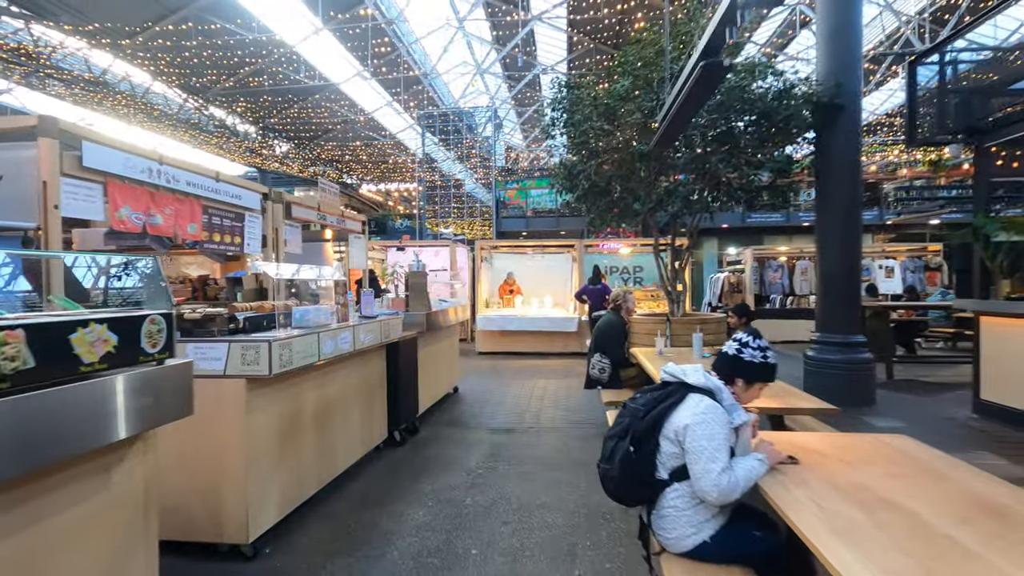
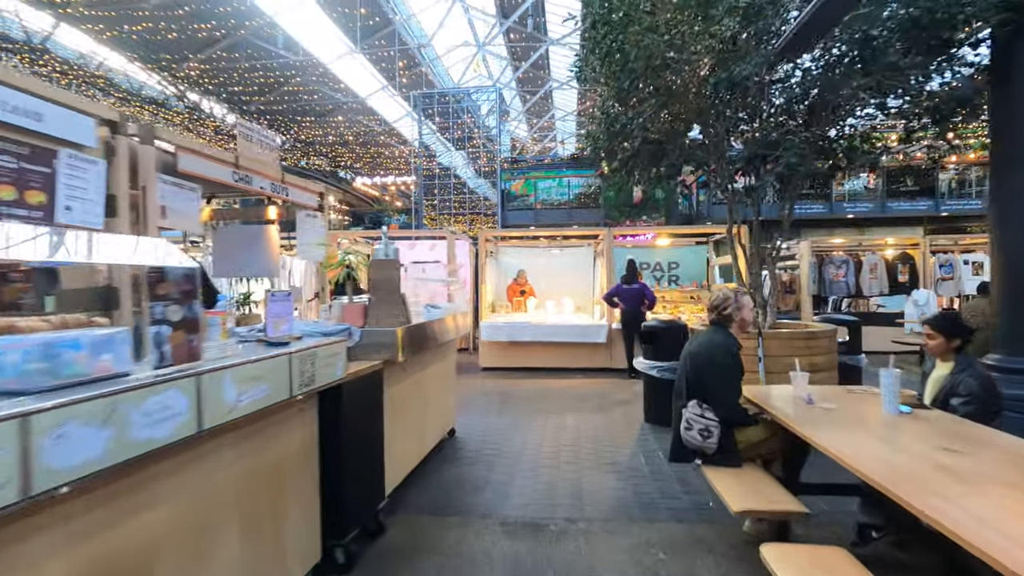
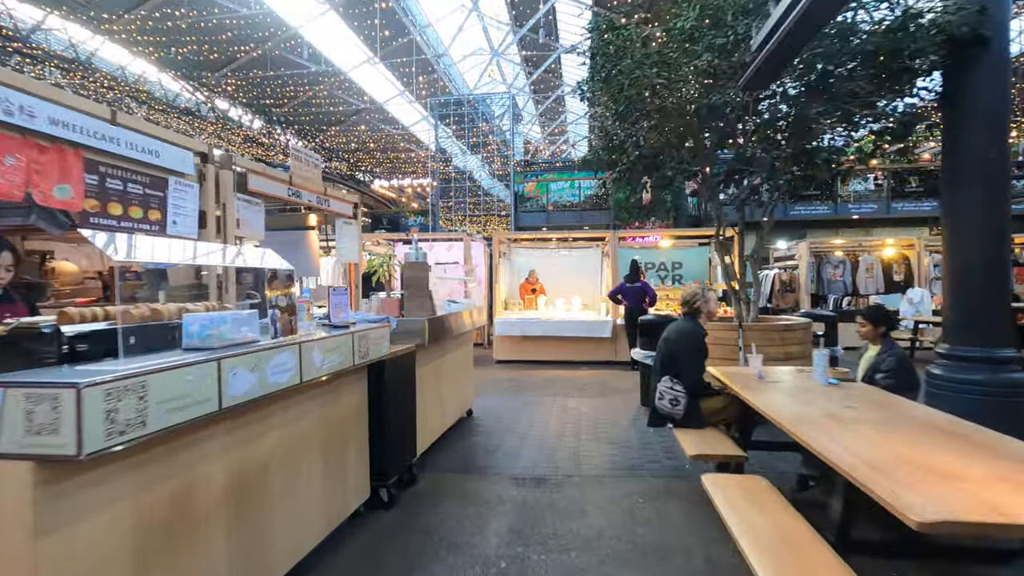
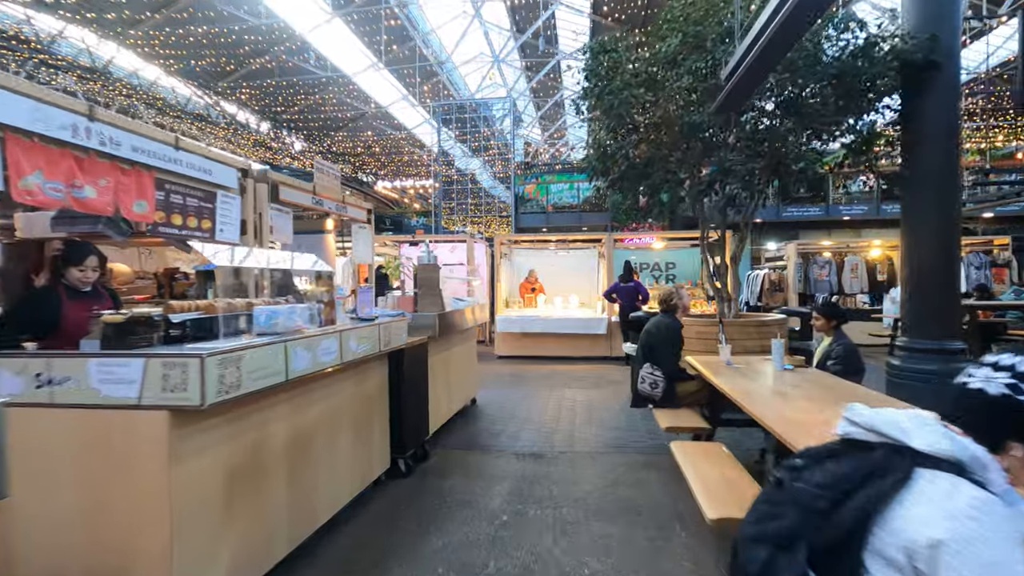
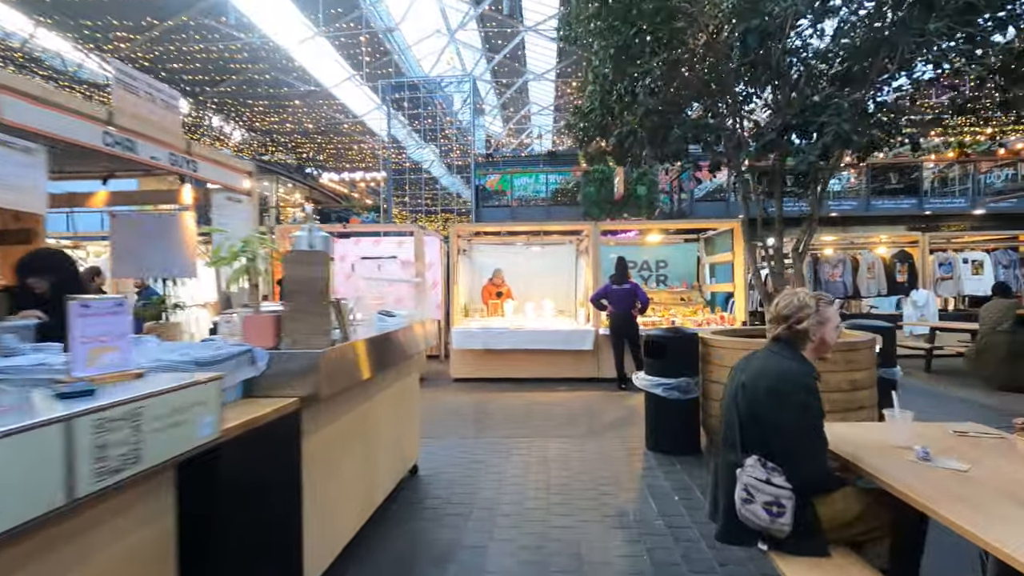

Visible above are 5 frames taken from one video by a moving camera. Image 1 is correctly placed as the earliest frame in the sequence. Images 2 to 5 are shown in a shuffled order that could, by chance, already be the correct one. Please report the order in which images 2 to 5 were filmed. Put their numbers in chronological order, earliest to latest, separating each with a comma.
4, 3, 2, 5
